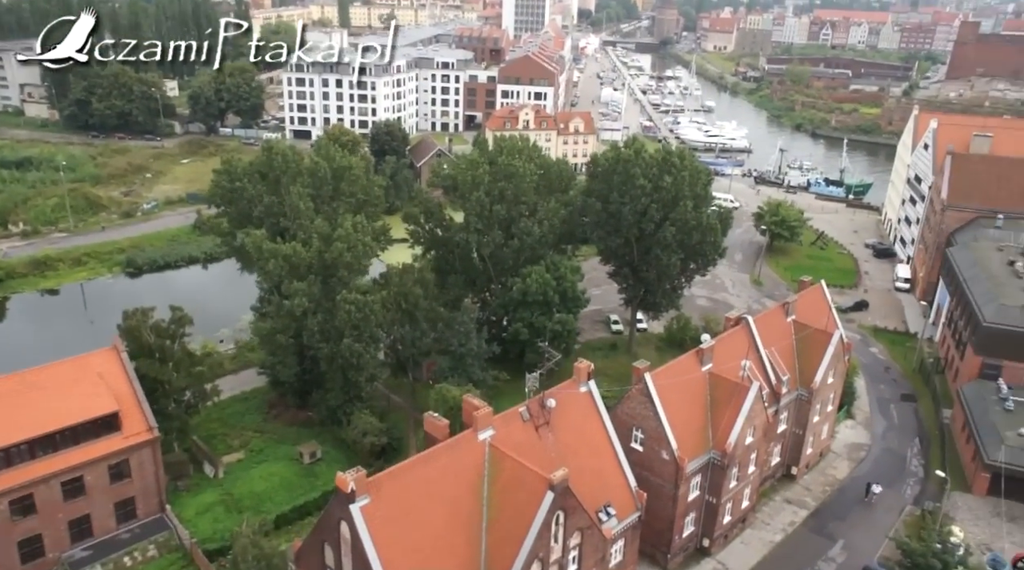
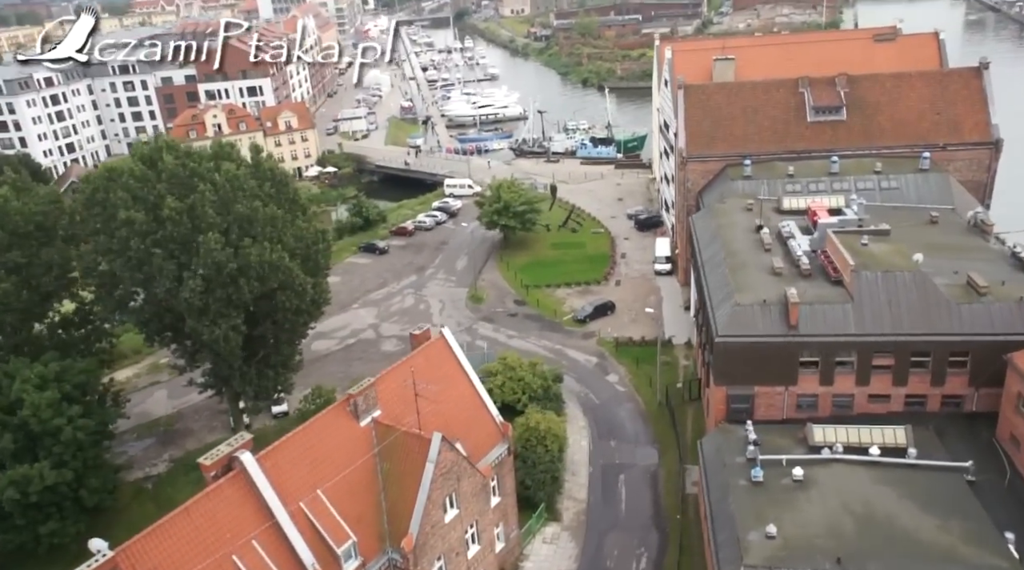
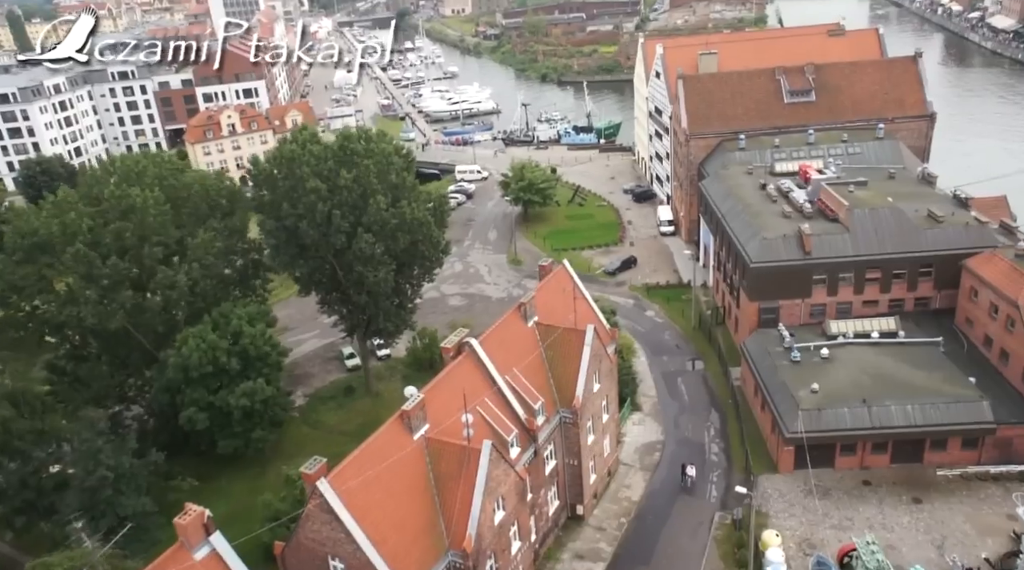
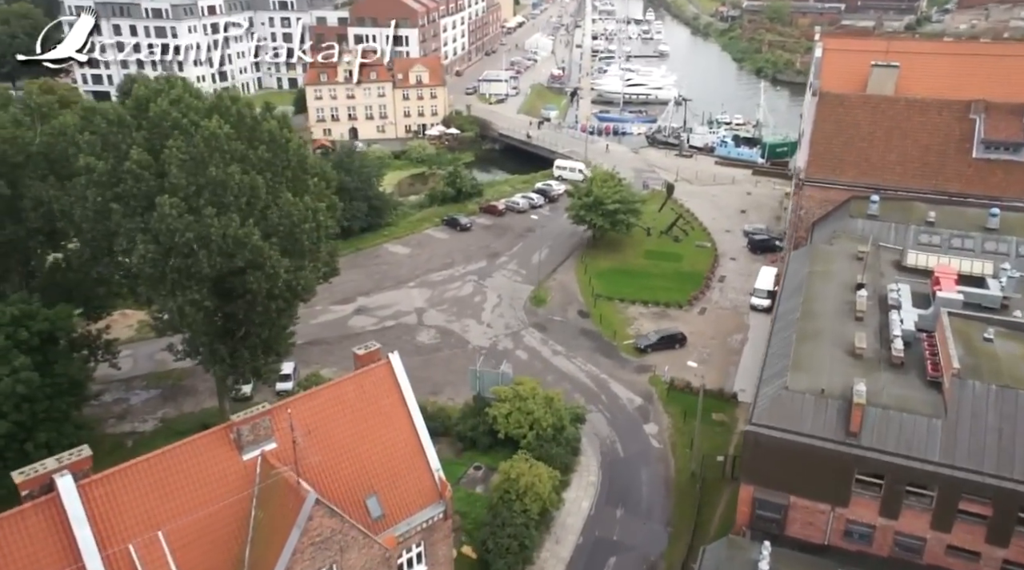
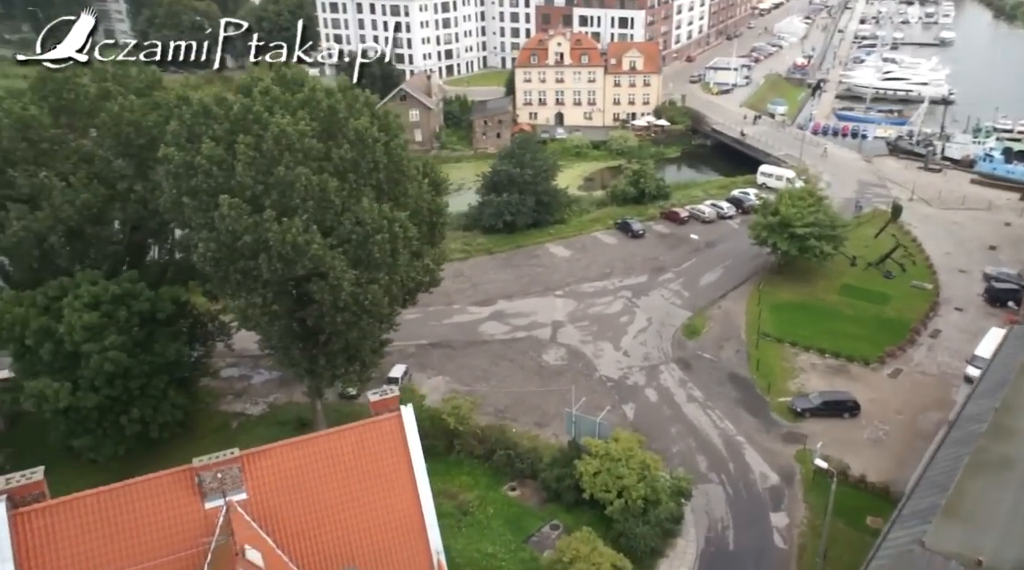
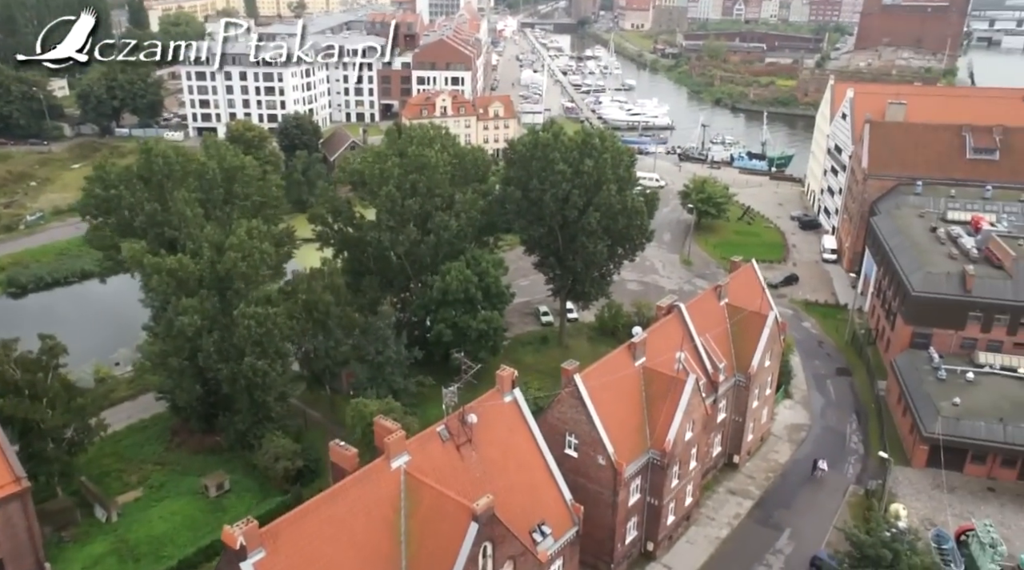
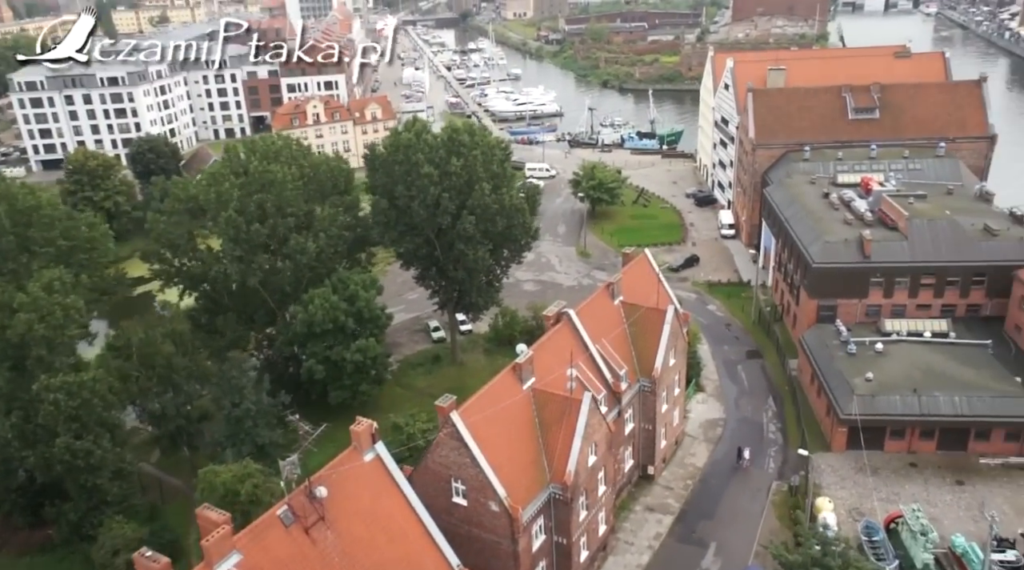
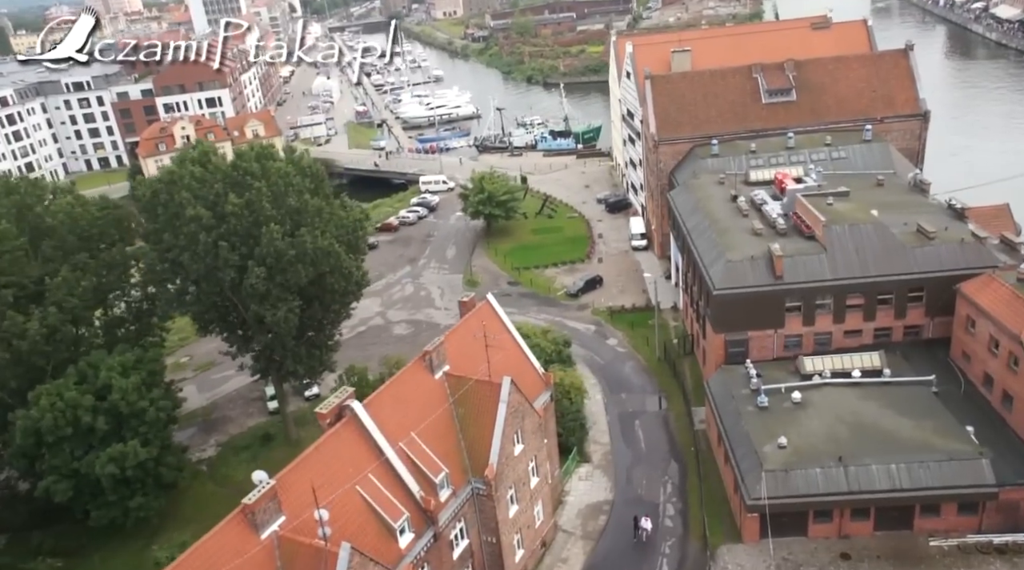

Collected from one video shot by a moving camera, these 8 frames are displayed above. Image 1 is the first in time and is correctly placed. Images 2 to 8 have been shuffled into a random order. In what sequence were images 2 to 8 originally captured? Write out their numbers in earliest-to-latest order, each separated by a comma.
6, 7, 3, 8, 2, 4, 5
